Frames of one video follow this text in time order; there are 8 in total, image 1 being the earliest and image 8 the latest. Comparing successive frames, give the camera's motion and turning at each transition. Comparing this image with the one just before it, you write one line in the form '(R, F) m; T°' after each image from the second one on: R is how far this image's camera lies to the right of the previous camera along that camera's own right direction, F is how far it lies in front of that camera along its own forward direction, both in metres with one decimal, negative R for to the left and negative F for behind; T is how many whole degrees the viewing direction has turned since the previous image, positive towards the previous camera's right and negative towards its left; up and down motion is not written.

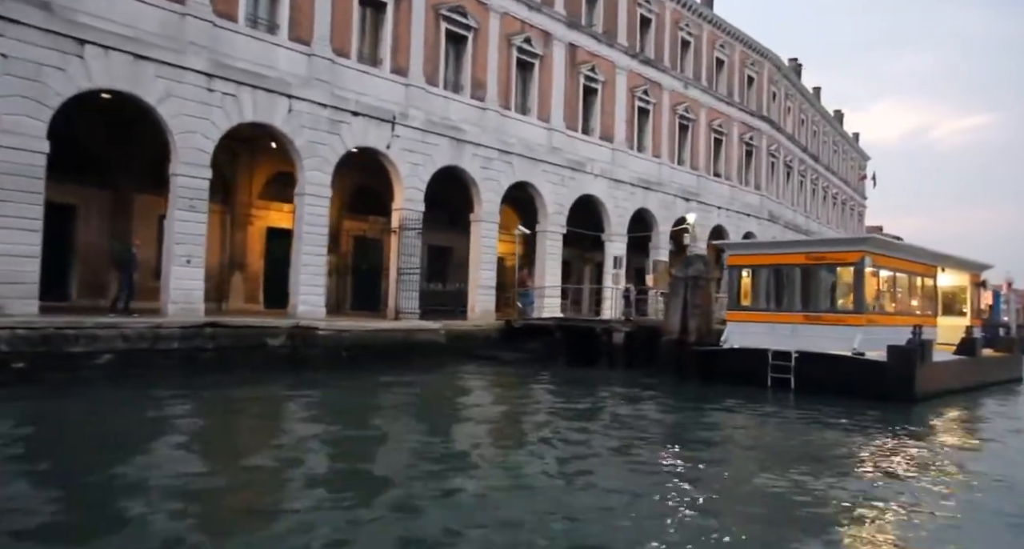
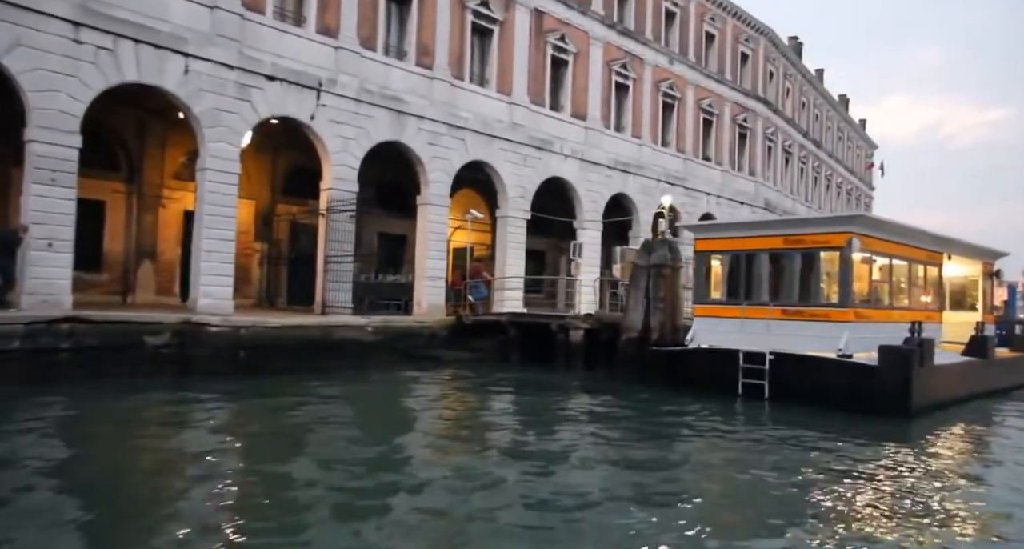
(+1.4, +2.1) m; -1°
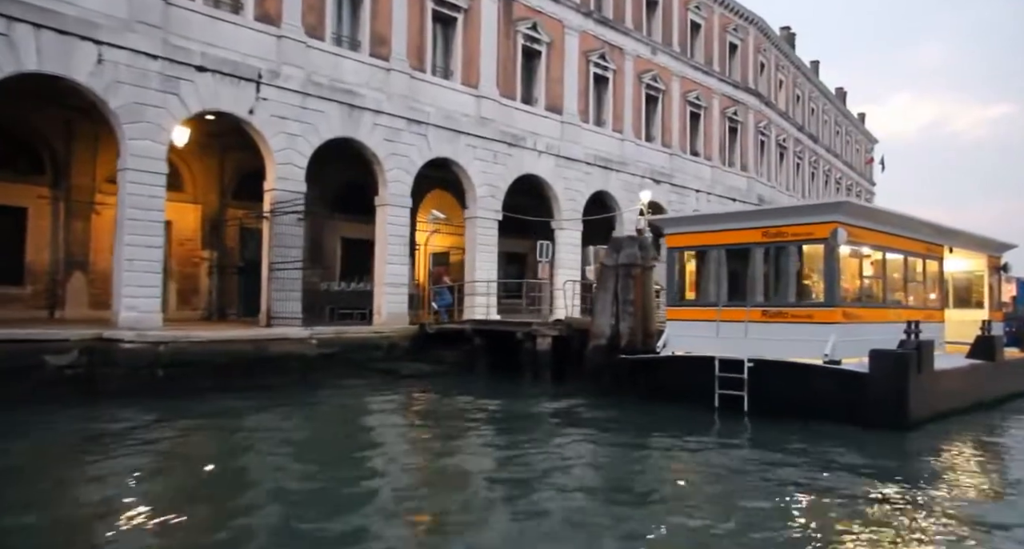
(+0.9, +1.3) m; 0°
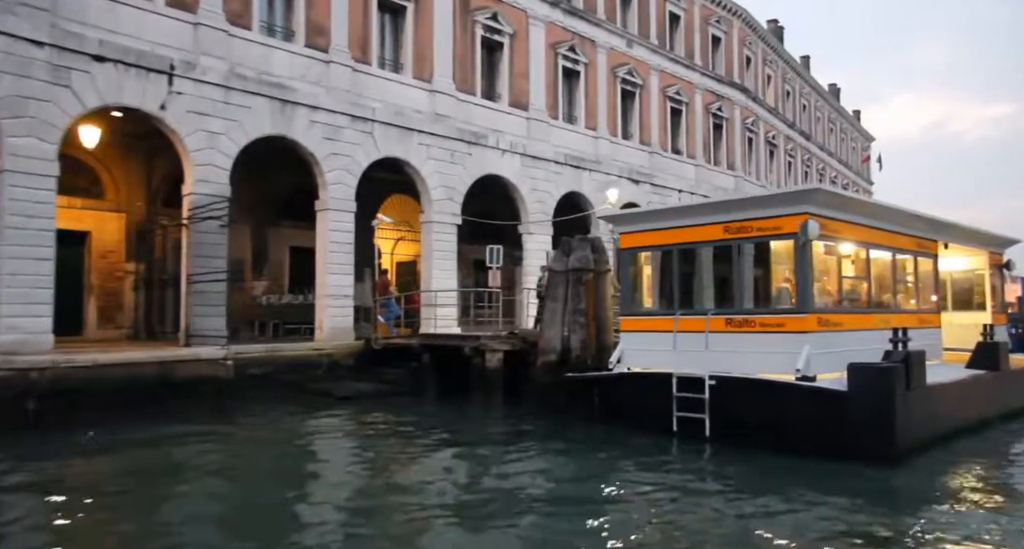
(+1.0, +1.4) m; 0°
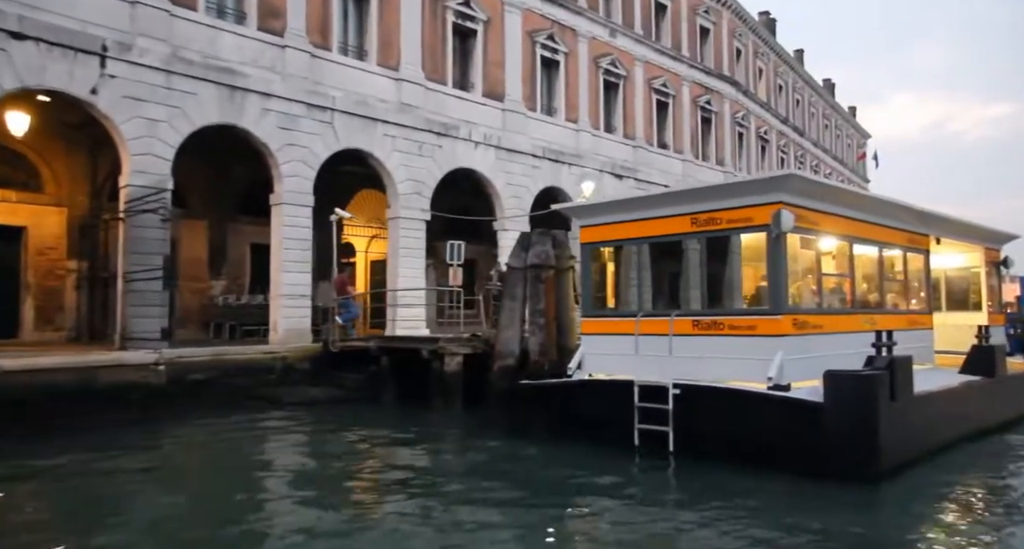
(+0.6, +0.9) m; 0°
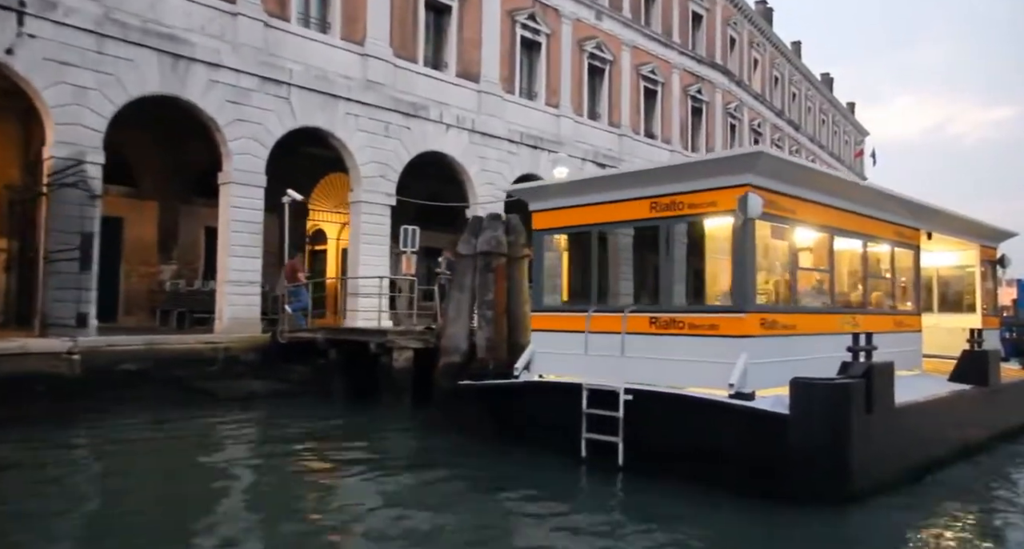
(+0.6, +0.9) m; 0°
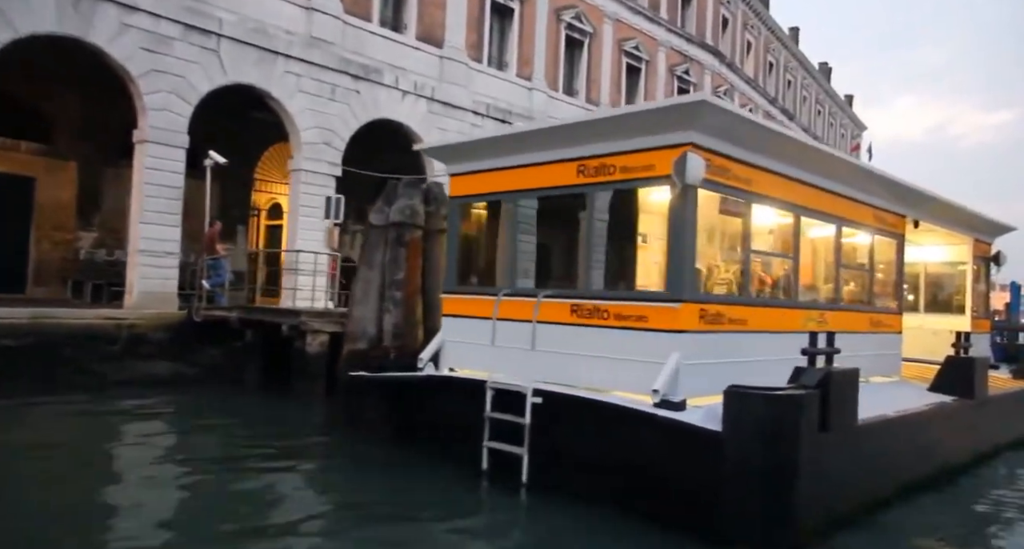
(+0.9, +1.3) m; 0°
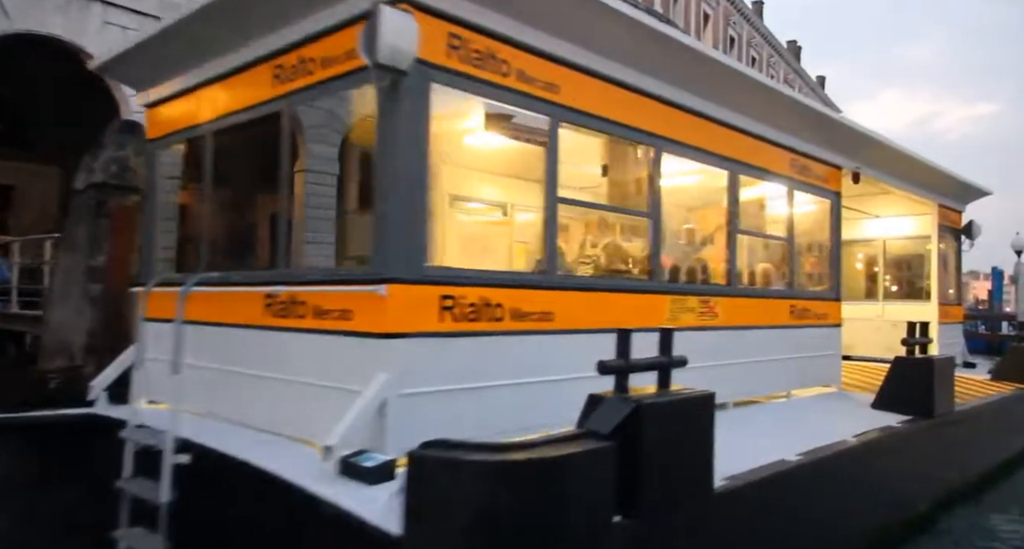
(+1.7, +2.3) m; +1°
